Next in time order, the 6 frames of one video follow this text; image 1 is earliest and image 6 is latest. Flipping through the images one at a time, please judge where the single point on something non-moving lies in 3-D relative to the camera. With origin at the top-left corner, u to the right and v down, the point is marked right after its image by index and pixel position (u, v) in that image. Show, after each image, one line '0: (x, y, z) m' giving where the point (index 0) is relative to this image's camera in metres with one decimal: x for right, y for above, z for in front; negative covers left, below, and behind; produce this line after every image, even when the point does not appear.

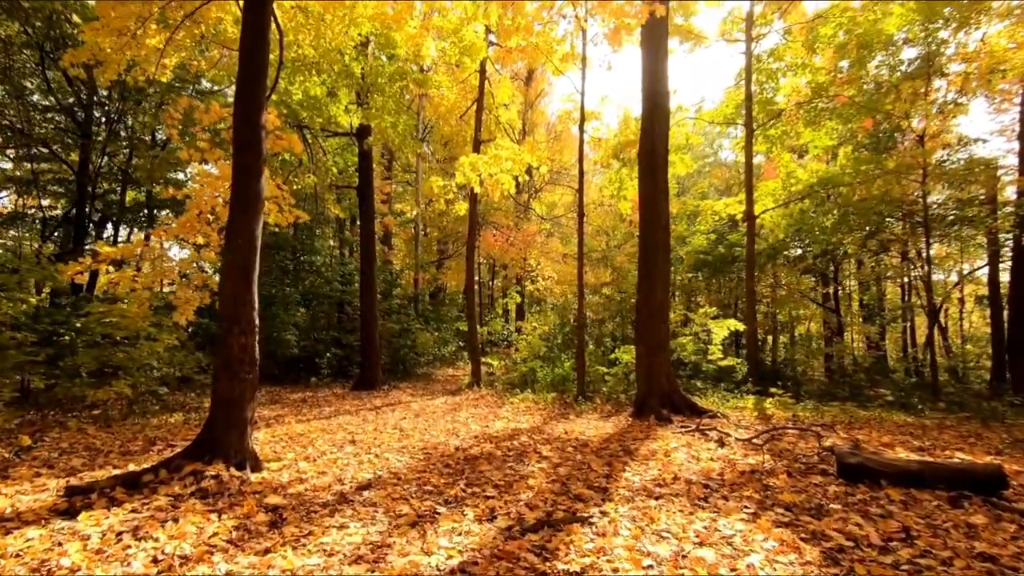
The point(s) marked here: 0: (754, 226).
0: (+6.1, +1.5, +12.3) m
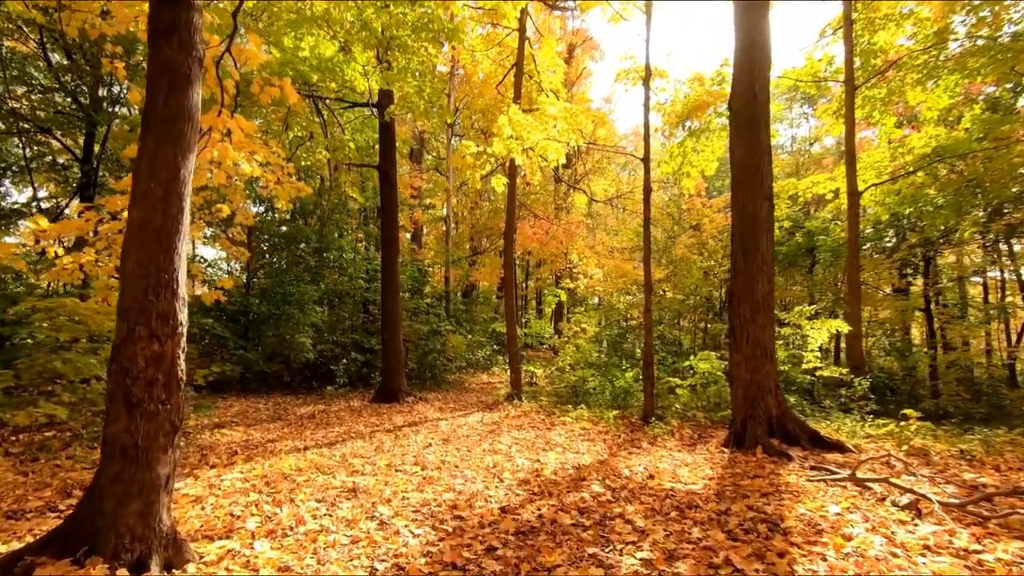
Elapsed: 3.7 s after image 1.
0: (+7.1, +1.6, +10.0) m
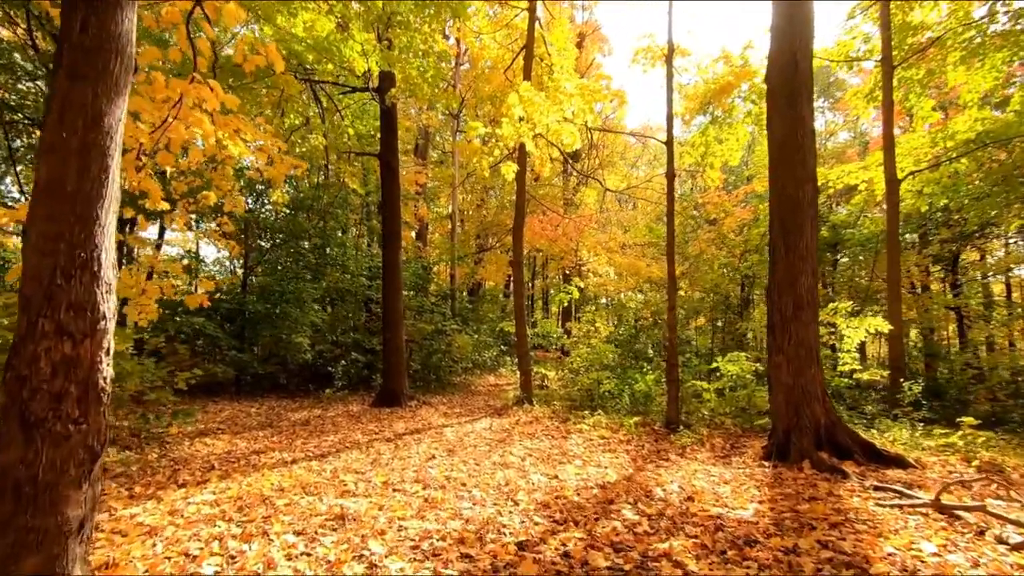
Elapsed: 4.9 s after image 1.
0: (+7.3, +1.7, +9.3) m
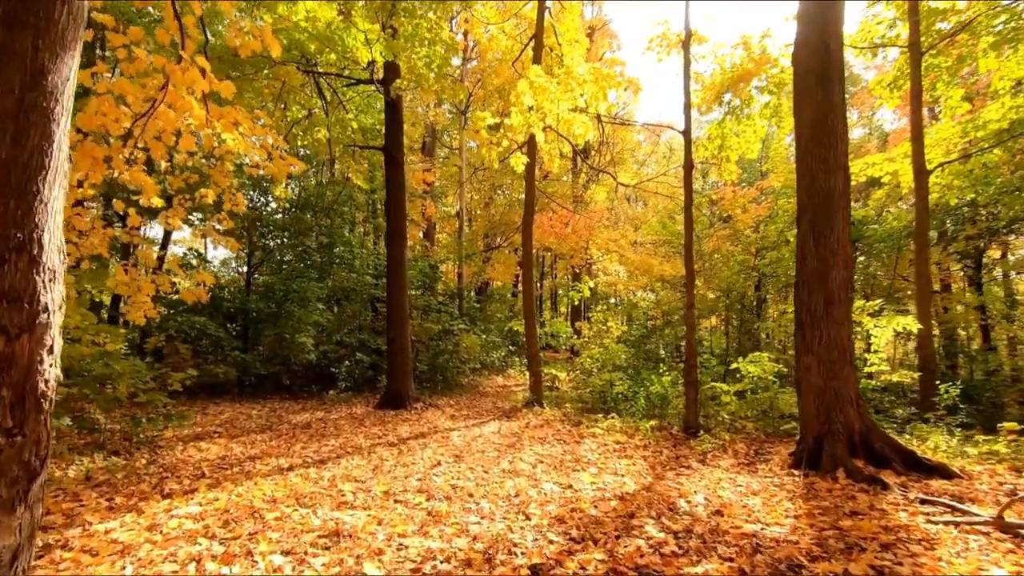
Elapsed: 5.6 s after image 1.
0: (+7.5, +1.8, +8.8) m
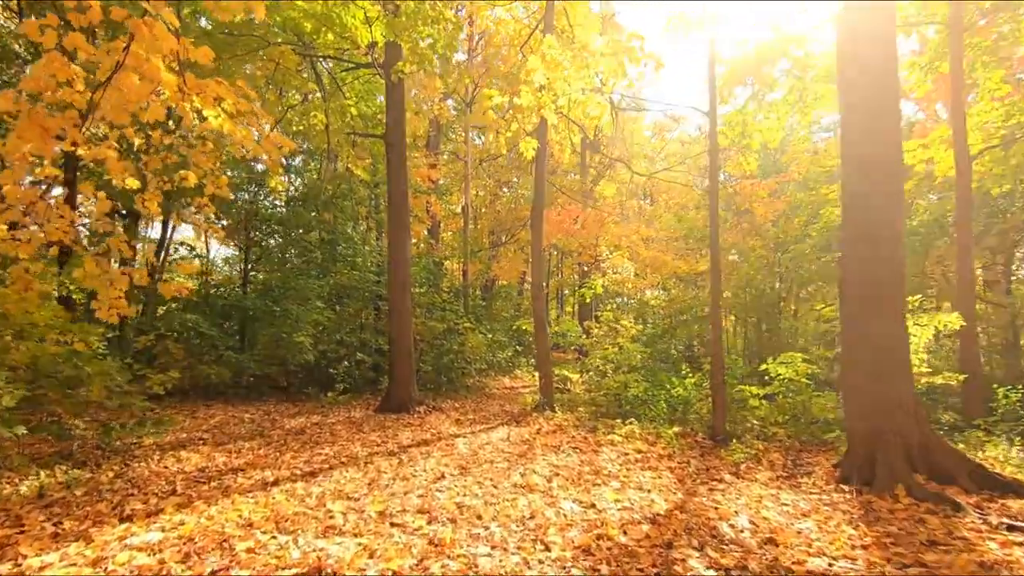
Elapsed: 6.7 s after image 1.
0: (+7.6, +1.9, +8.1) m
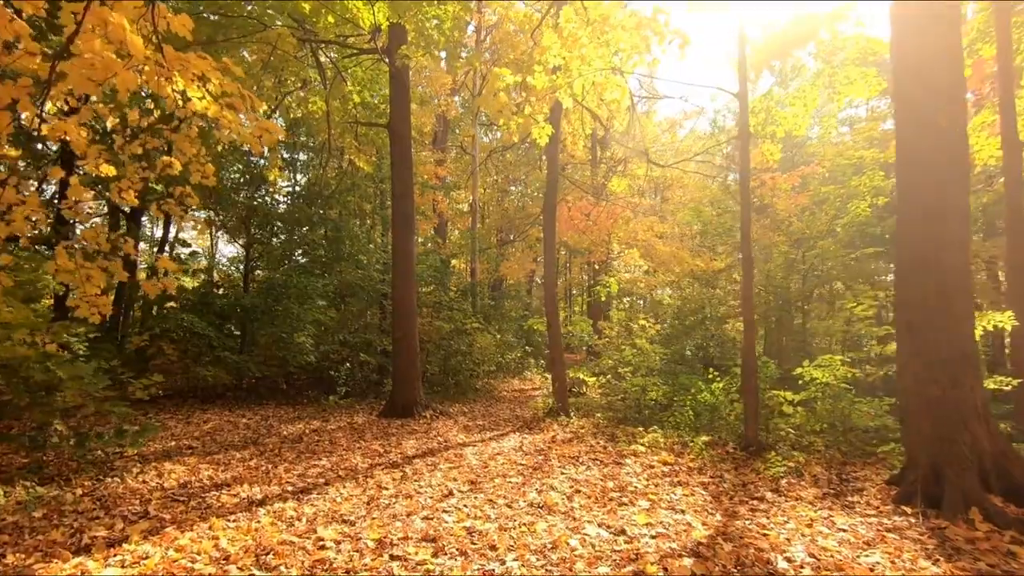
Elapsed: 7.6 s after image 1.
0: (+7.8, +1.9, +7.5) m
